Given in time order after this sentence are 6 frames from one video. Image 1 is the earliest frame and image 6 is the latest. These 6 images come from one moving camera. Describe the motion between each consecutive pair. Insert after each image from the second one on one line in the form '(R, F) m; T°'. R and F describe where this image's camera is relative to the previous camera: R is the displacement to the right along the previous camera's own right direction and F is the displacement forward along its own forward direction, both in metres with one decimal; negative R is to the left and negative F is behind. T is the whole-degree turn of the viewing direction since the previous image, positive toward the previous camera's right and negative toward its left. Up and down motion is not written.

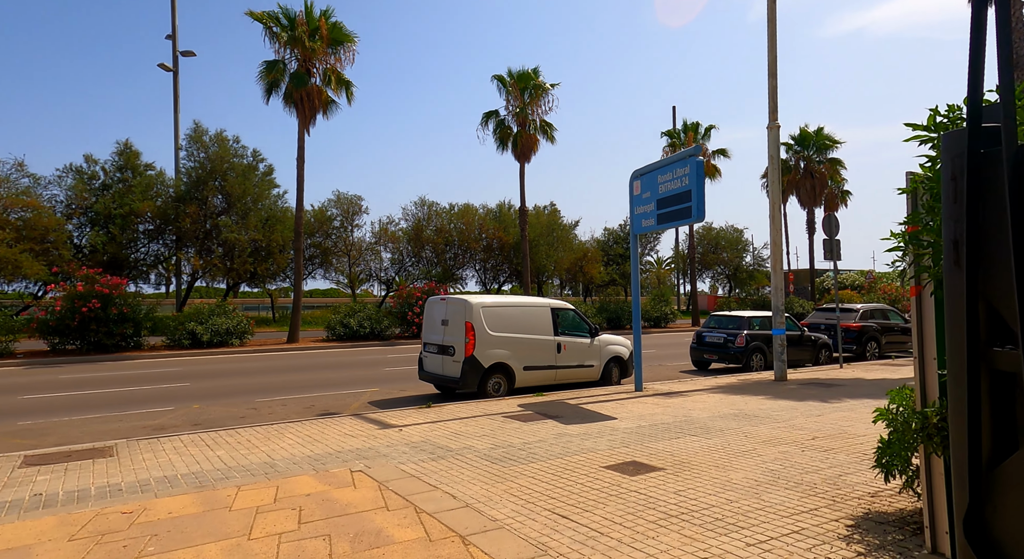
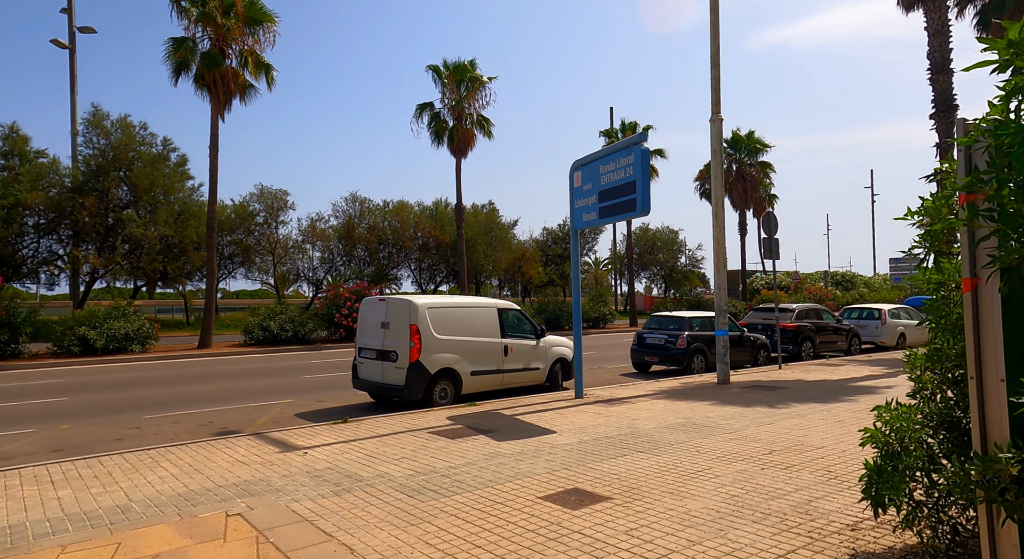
(+0.1, +0.9) m; +5°
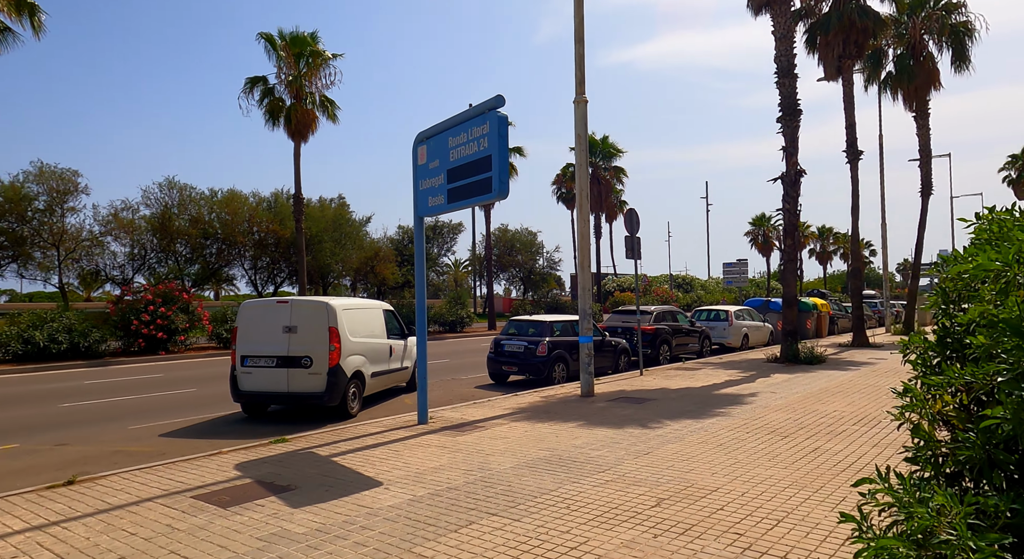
(+0.4, +1.8) m; +12°
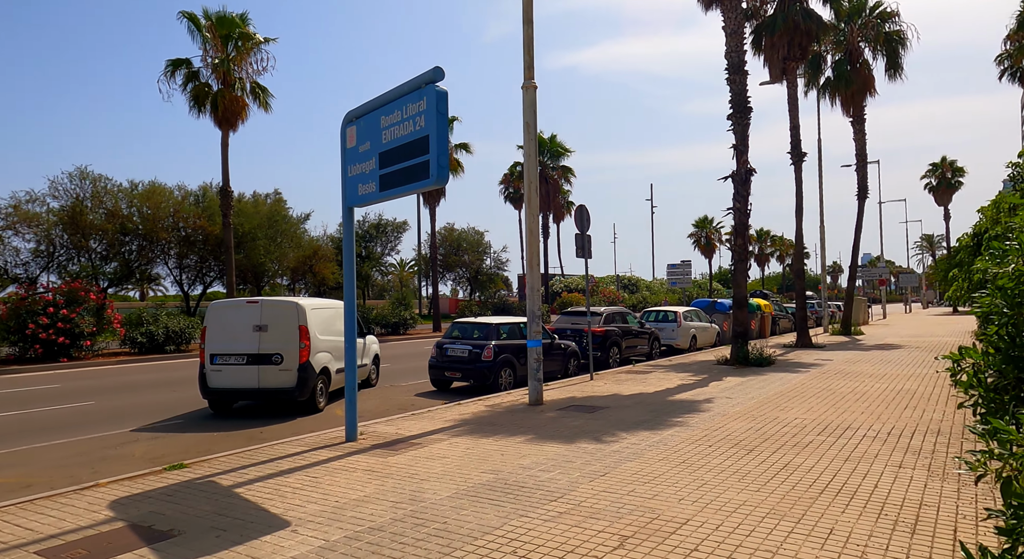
(+0.1, +0.9) m; +4°
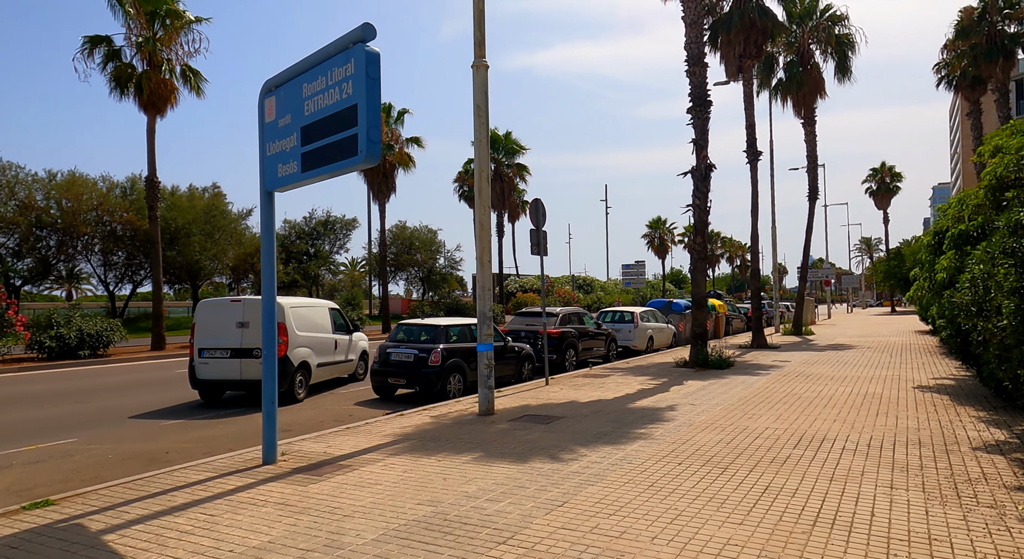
(+0.1, +0.9) m; +4°
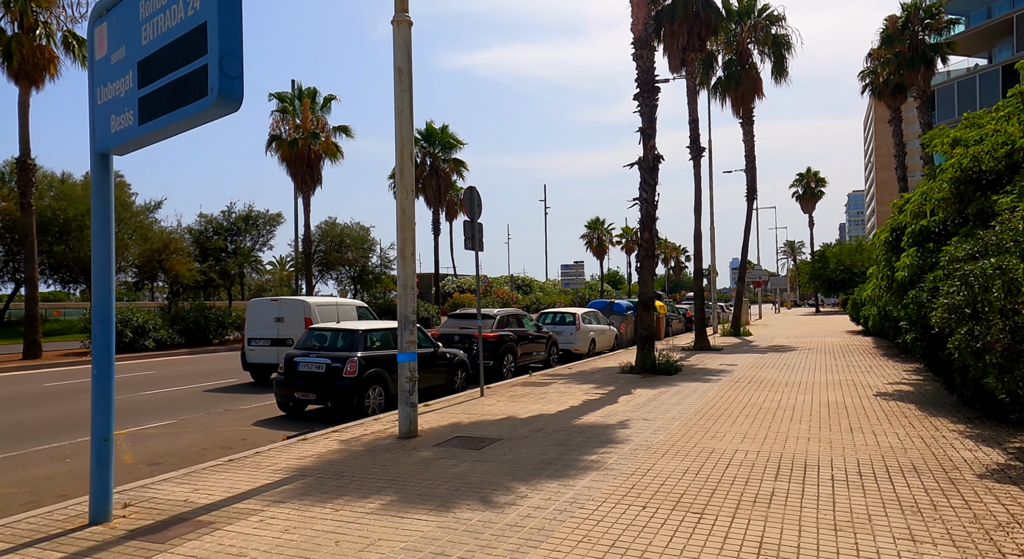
(+0.1, +1.5) m; +5°
